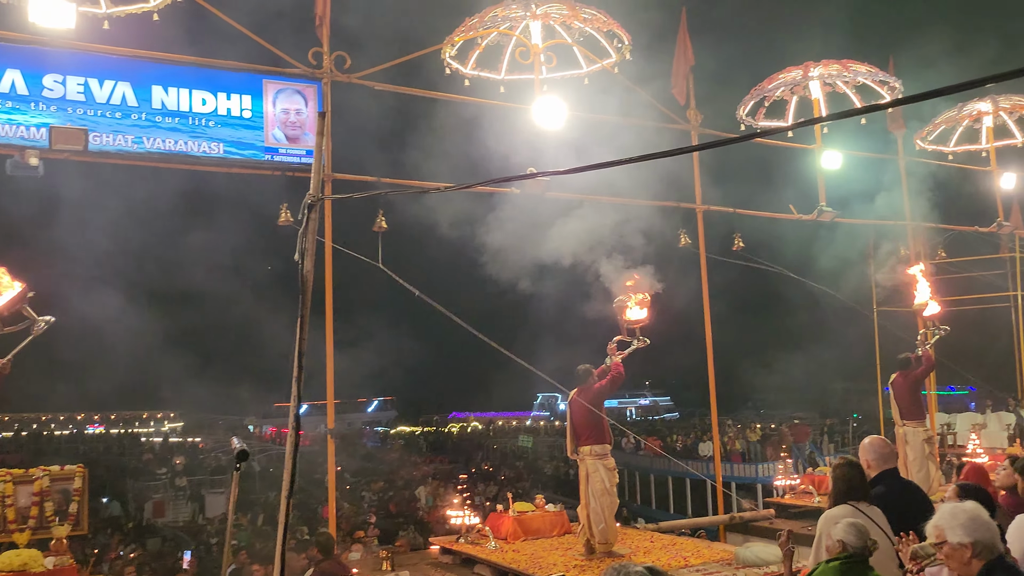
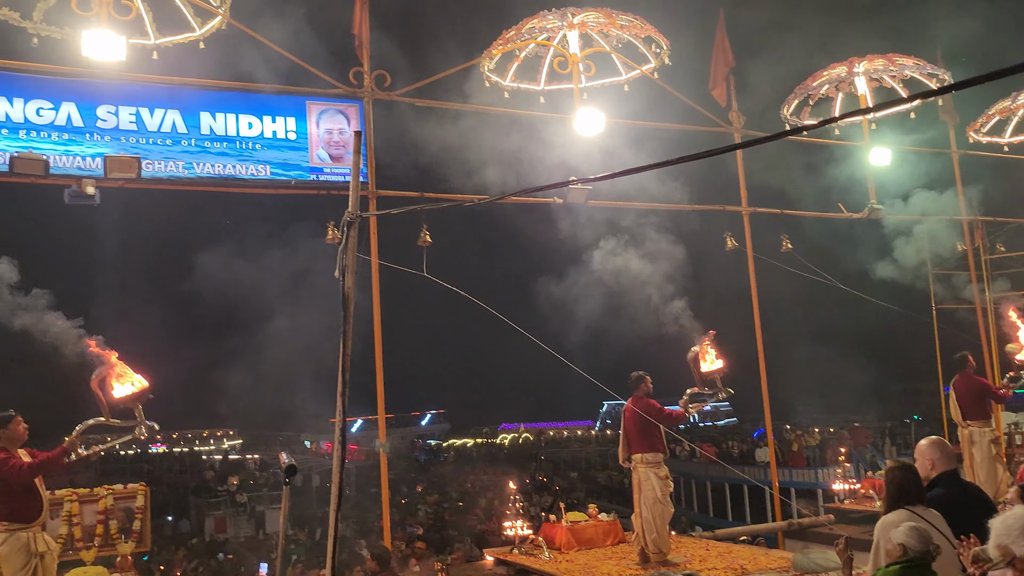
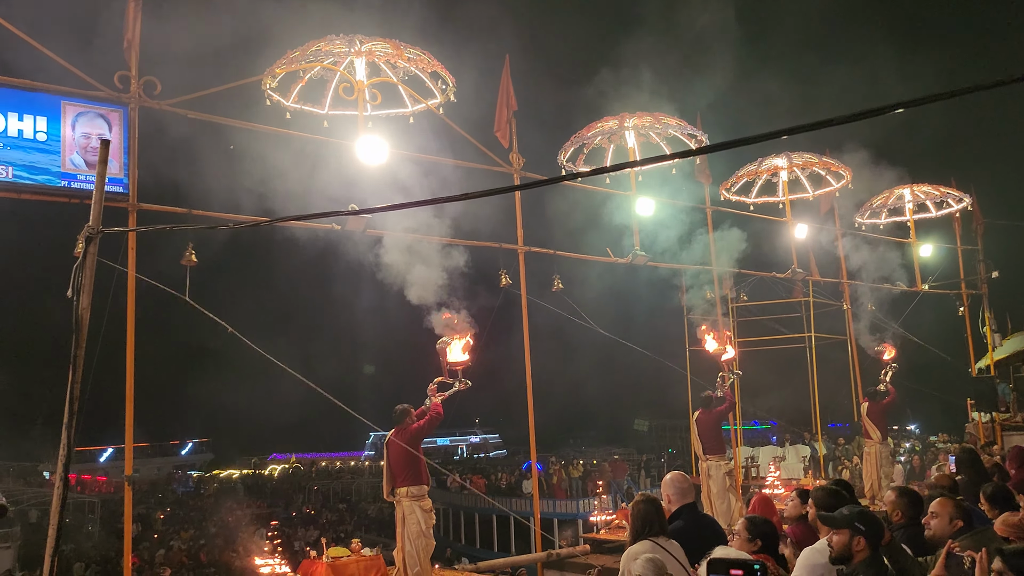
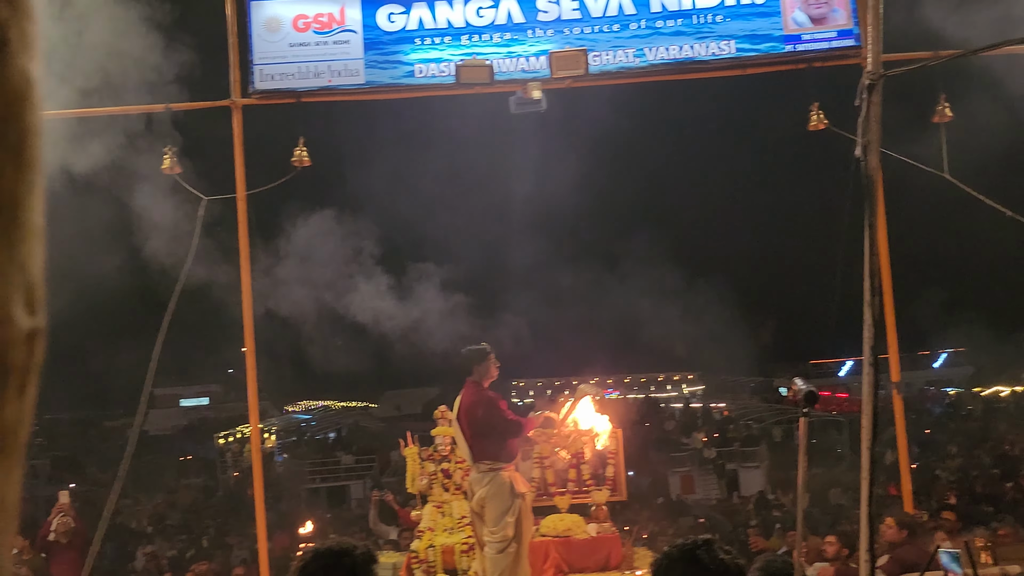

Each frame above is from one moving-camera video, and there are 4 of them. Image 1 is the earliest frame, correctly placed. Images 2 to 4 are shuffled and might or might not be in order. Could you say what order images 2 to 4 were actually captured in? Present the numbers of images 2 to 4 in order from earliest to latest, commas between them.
3, 2, 4
